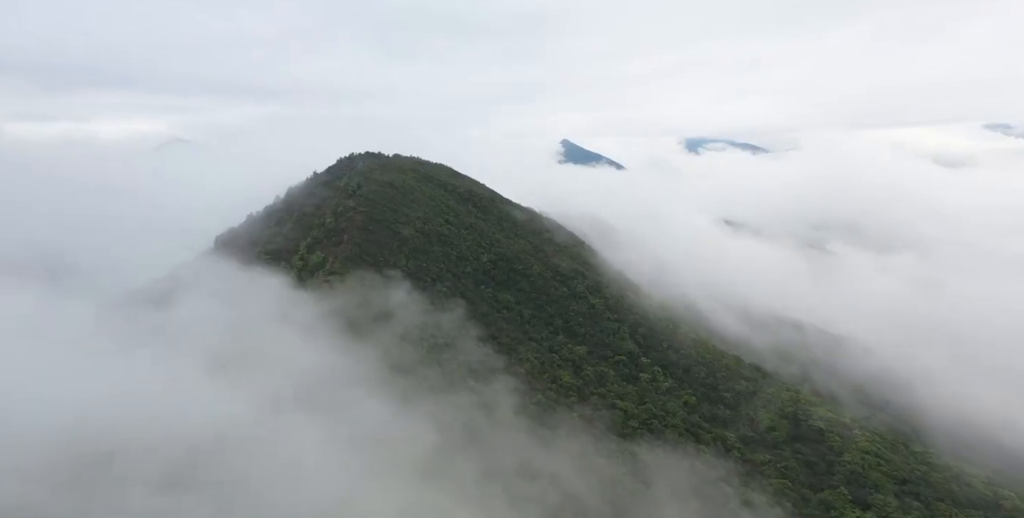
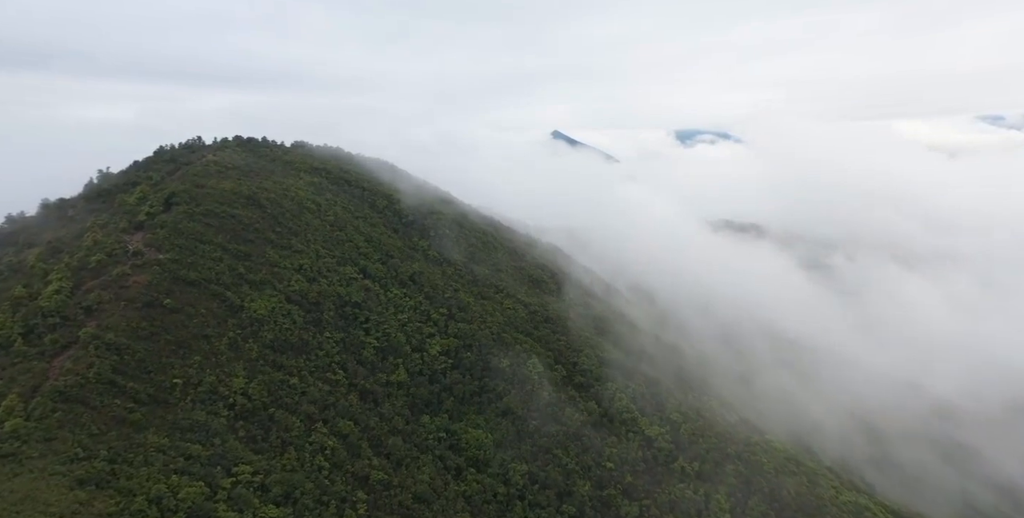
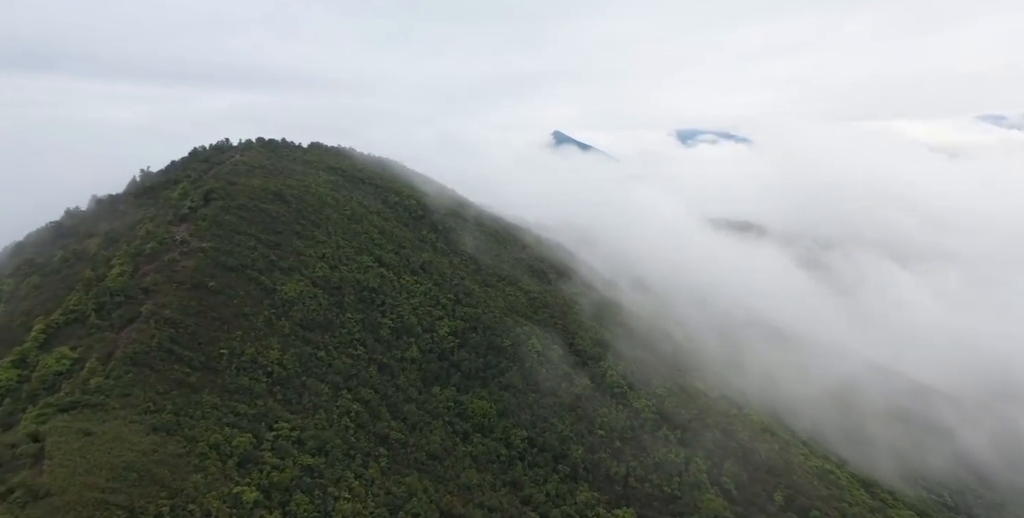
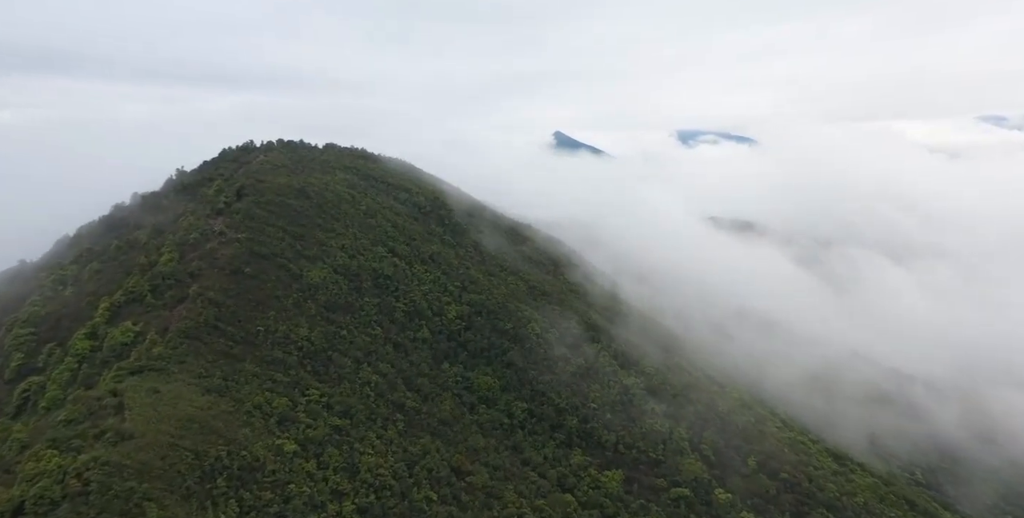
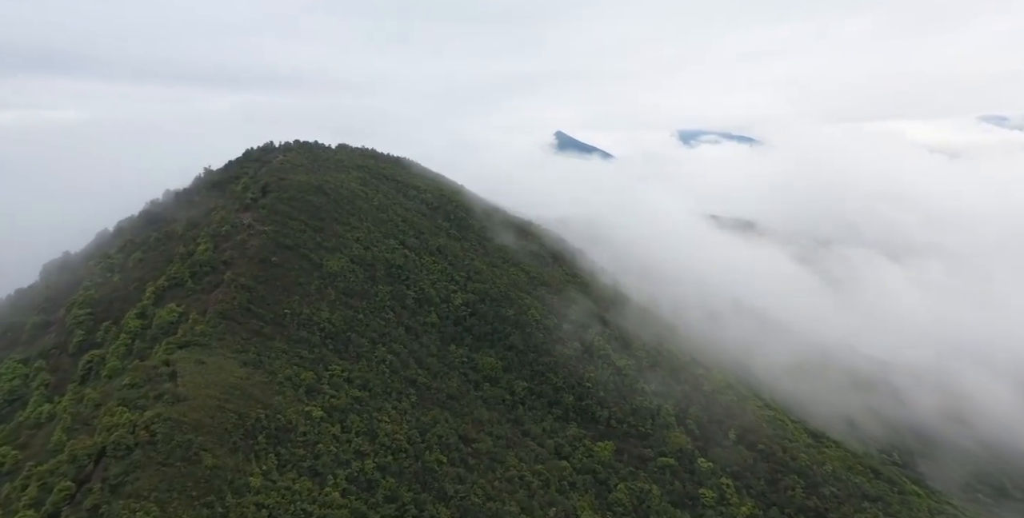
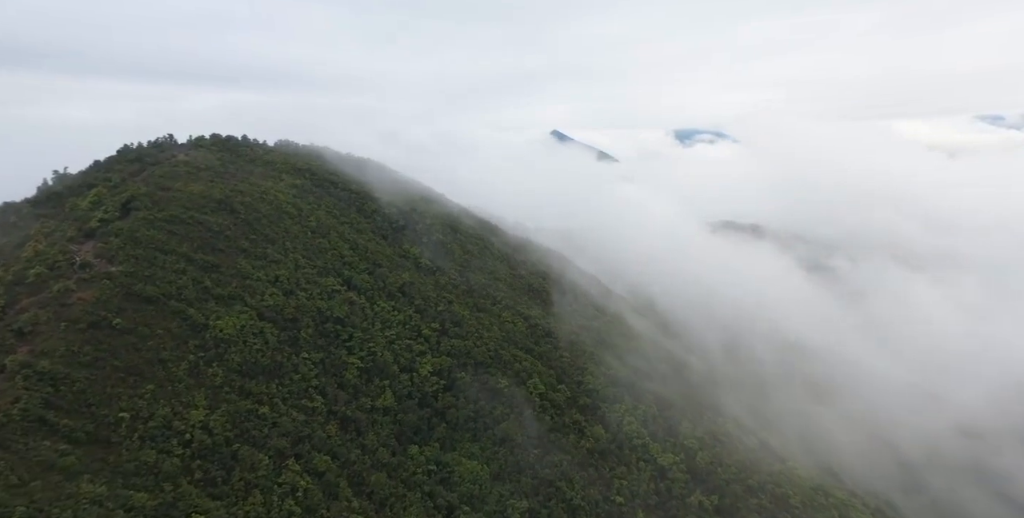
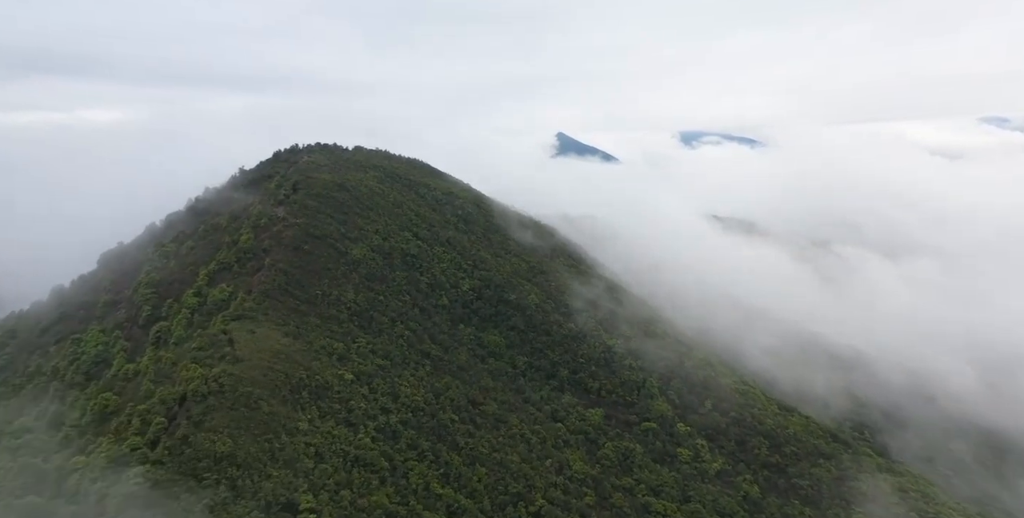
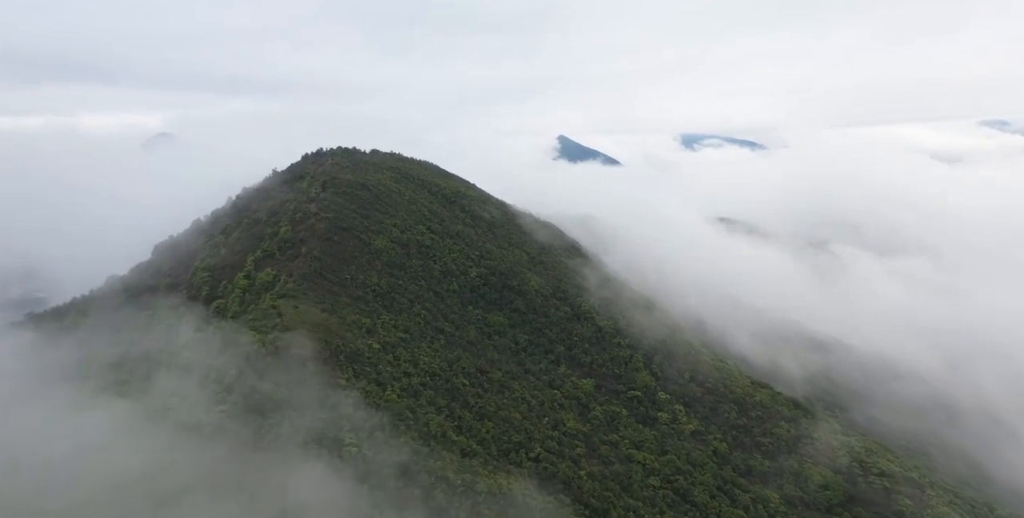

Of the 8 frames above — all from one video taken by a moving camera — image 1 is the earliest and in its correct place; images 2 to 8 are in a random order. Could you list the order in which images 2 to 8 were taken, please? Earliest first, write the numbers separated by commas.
8, 7, 5, 4, 3, 2, 6
